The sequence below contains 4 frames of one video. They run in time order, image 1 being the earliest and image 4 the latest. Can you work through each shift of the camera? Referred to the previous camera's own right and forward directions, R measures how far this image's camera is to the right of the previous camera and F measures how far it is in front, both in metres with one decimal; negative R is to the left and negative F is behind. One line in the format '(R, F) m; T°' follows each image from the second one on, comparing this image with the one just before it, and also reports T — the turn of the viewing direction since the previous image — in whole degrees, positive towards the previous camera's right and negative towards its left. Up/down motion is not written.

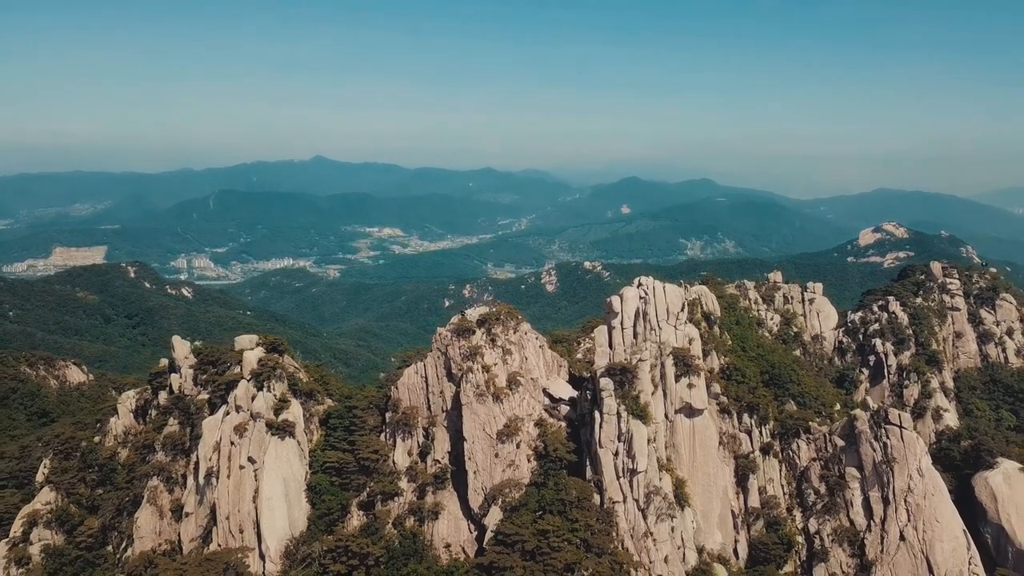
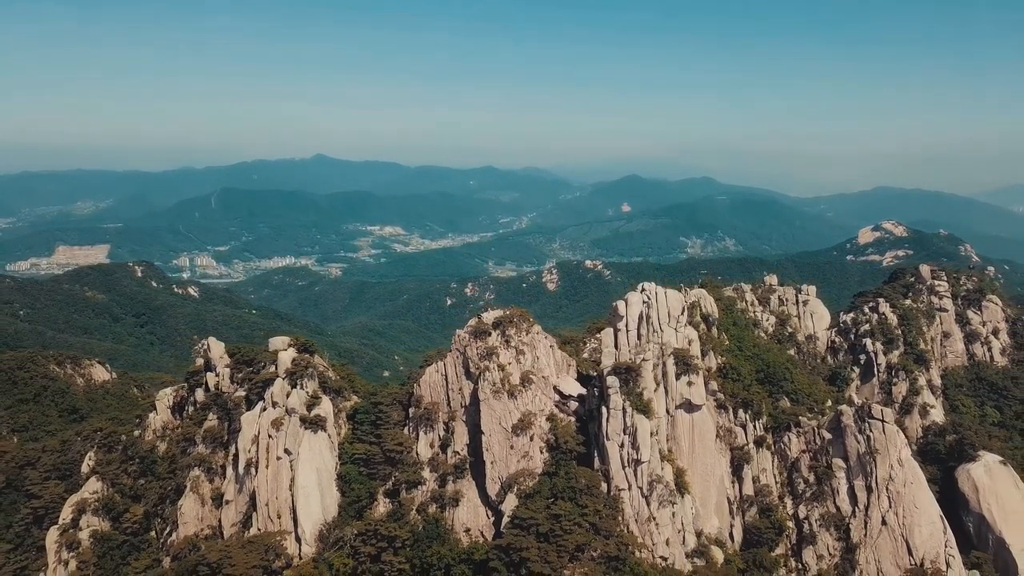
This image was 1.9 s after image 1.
(-0.5, -1.8) m; 0°
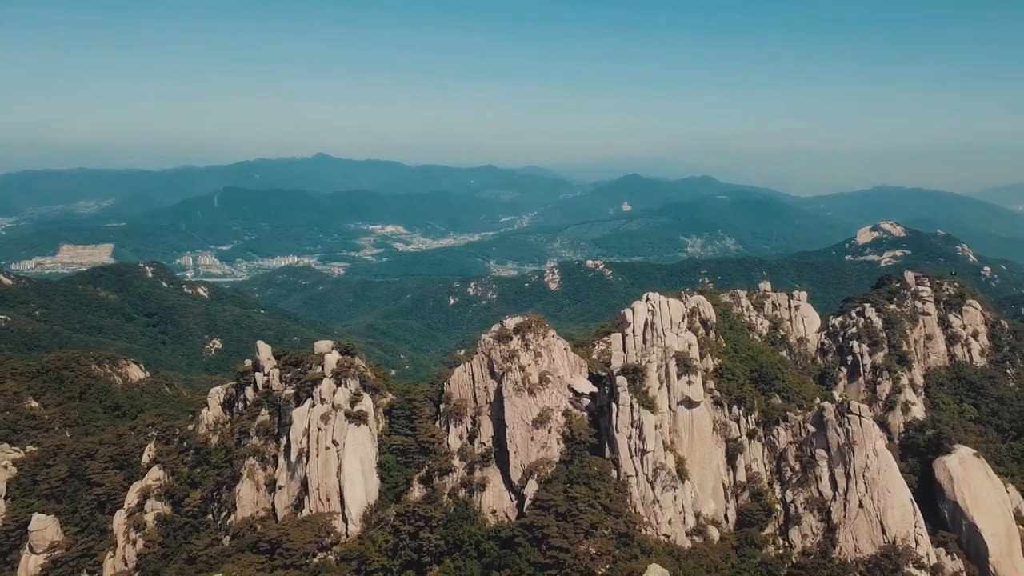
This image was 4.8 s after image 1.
(-0.8, -3.0) m; 0°
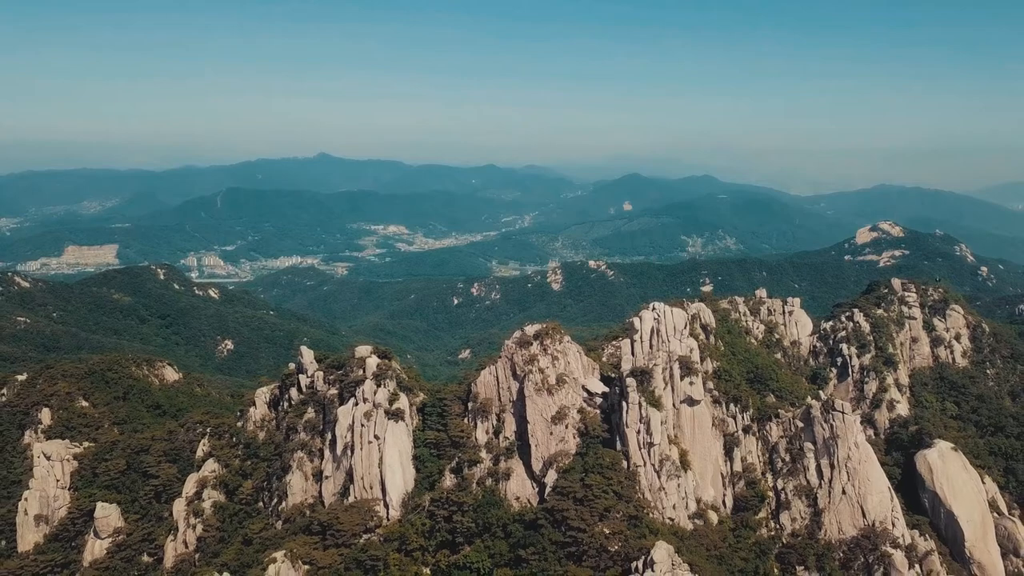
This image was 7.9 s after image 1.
(-0.9, -3.2) m; 0°
